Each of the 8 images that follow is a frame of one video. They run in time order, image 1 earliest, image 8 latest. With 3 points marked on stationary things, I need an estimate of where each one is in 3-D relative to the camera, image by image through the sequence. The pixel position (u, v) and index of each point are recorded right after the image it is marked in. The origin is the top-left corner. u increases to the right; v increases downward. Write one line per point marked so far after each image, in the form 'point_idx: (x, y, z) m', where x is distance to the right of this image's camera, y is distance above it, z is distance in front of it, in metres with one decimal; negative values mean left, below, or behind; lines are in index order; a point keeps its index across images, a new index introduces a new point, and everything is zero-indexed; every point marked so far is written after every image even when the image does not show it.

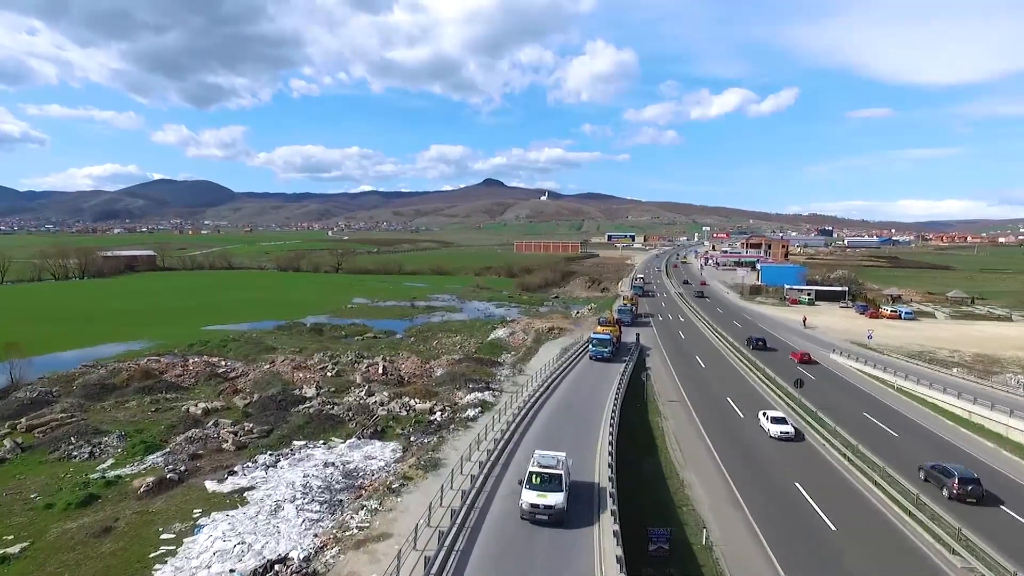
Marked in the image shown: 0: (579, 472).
0: (+2.4, -6.3, +20.0) m
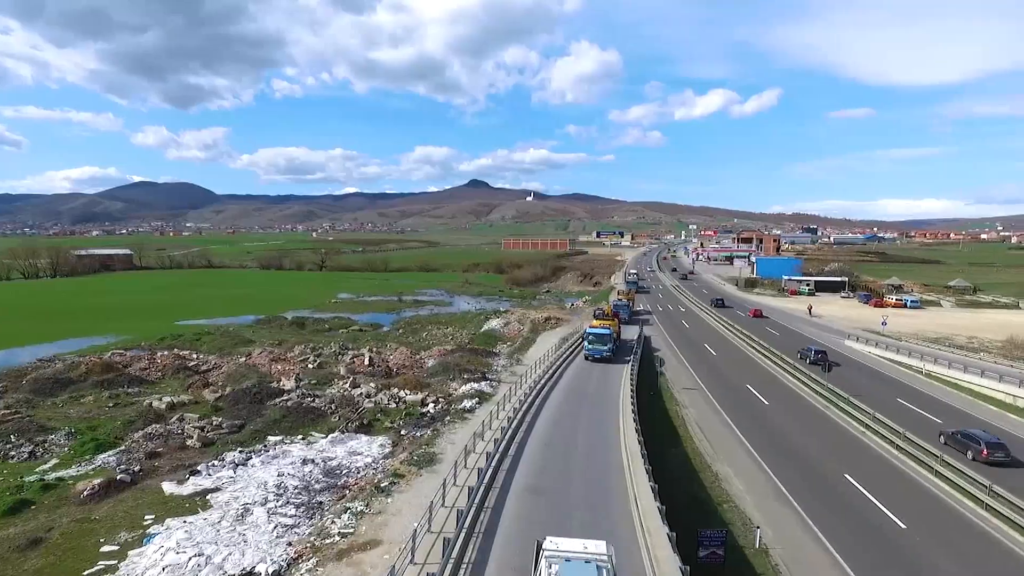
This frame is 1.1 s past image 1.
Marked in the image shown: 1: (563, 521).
0: (+2.7, -5.2, +17.1) m
1: (+1.4, -5.6, +14.4) m
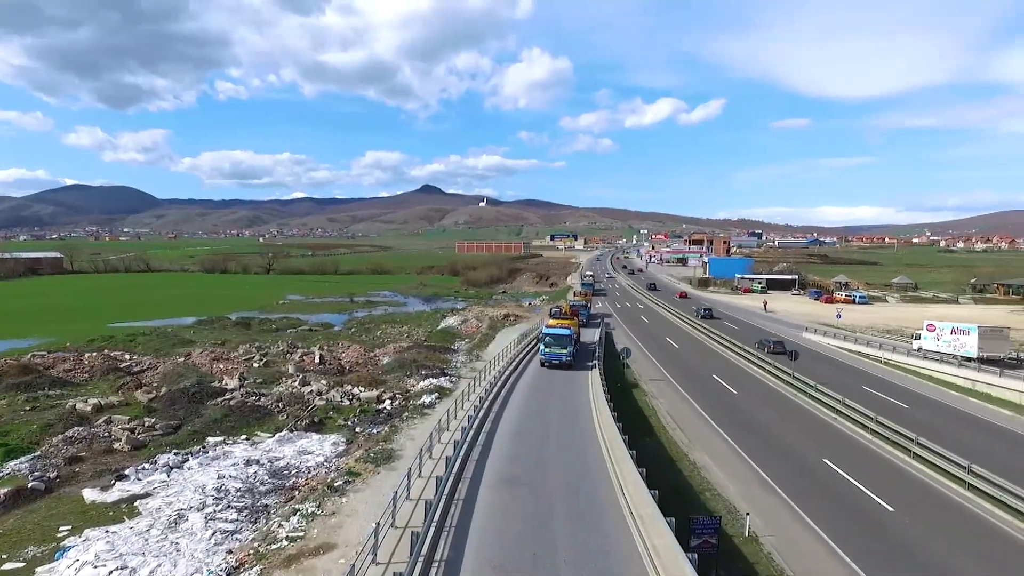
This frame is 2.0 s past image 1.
0: (+1.8, -4.6, +16.0) m
1: (+0.8, -4.9, +13.2) m
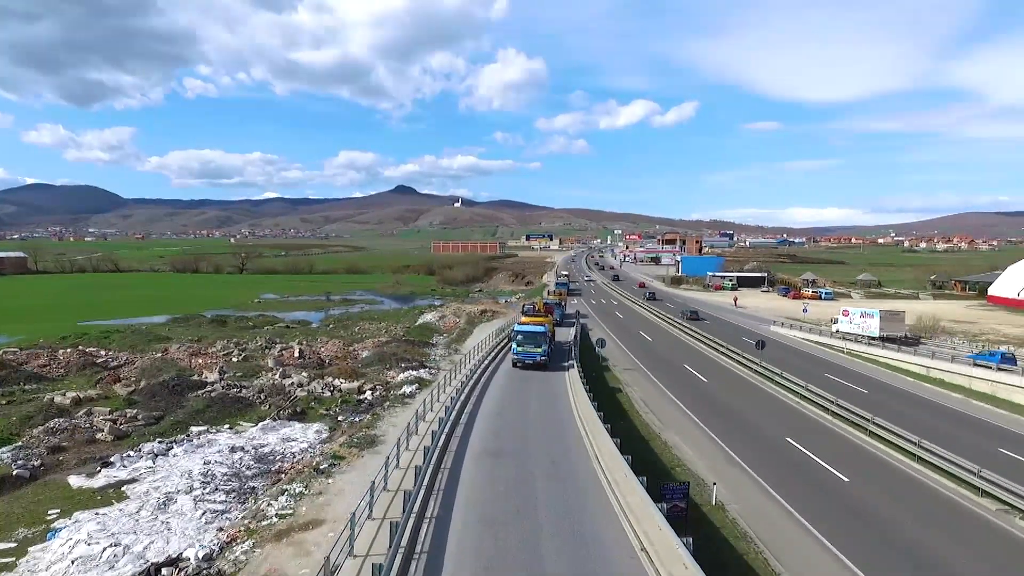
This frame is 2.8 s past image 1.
0: (+1.3, -4.2, +16.8) m
1: (+0.4, -4.6, +13.9) m
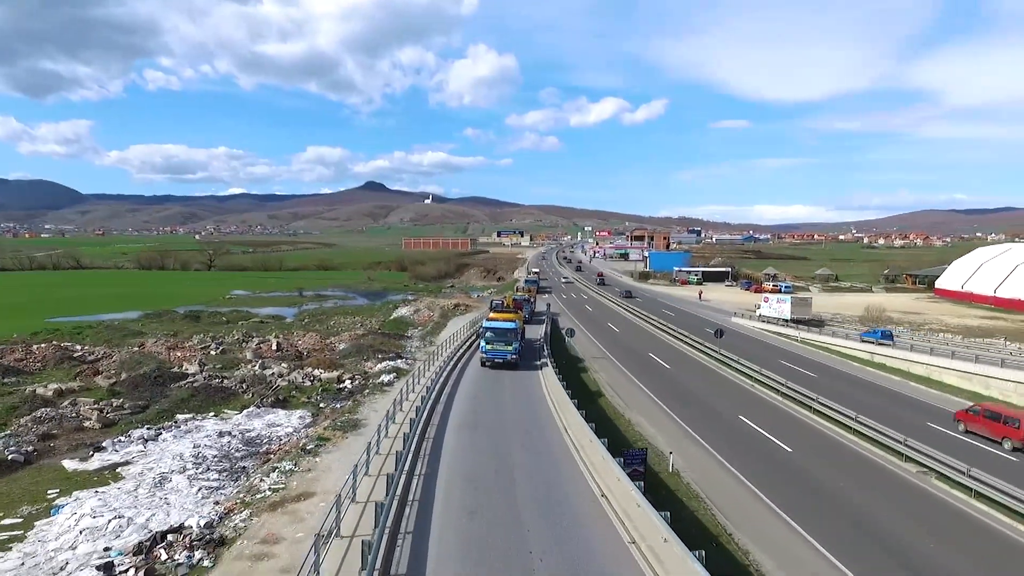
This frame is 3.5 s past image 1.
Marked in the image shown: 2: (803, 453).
0: (+0.6, -3.9, +18.2) m
1: (-0.2, -4.3, +15.3) m
2: (+9.1, -5.1, +18.5) m
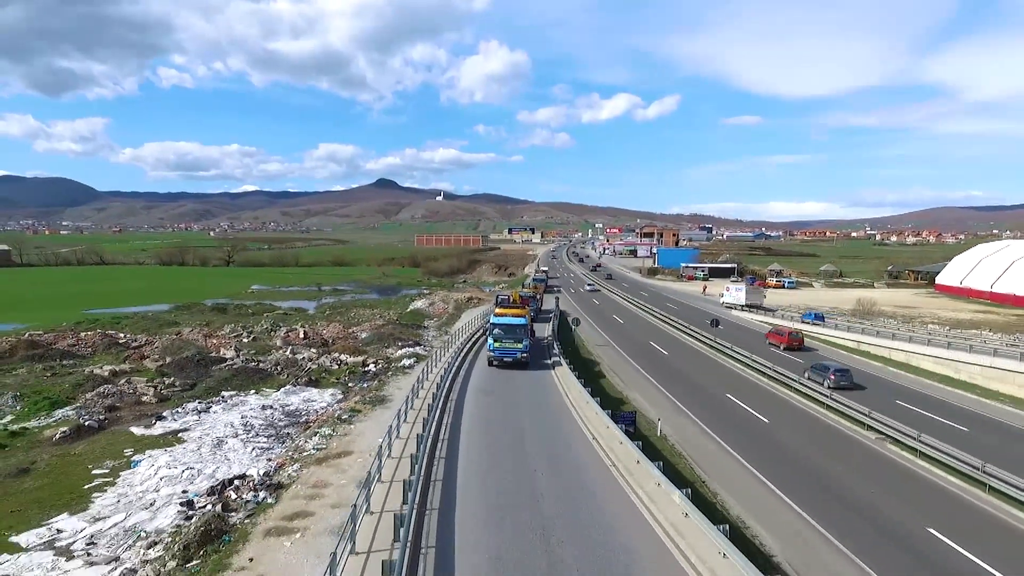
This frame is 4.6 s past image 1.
0: (+0.9, -3.6, +20.7) m
1: (+0.1, -3.9, +17.8) m
2: (+9.4, -4.8, +20.9) m
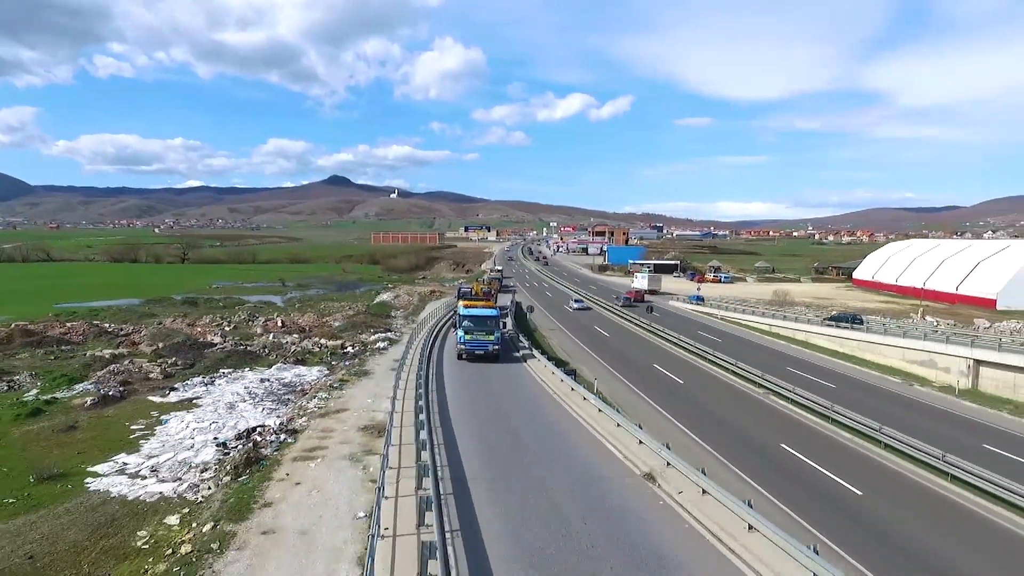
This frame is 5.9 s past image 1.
0: (-0.6, -3.1, +25.1) m
1: (-1.2, -3.4, +22.1) m
2: (+7.9, -4.3, +25.9) m
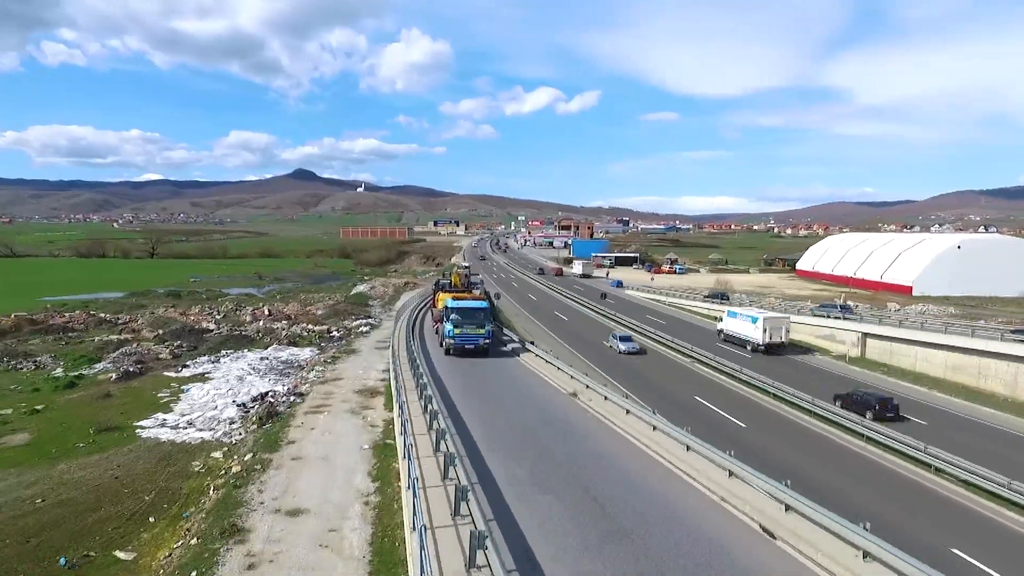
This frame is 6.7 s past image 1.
0: (-2.1, -2.5, +29.3) m
1: (-2.5, -2.9, +26.4) m
2: (+6.3, -3.6, +30.6) m
